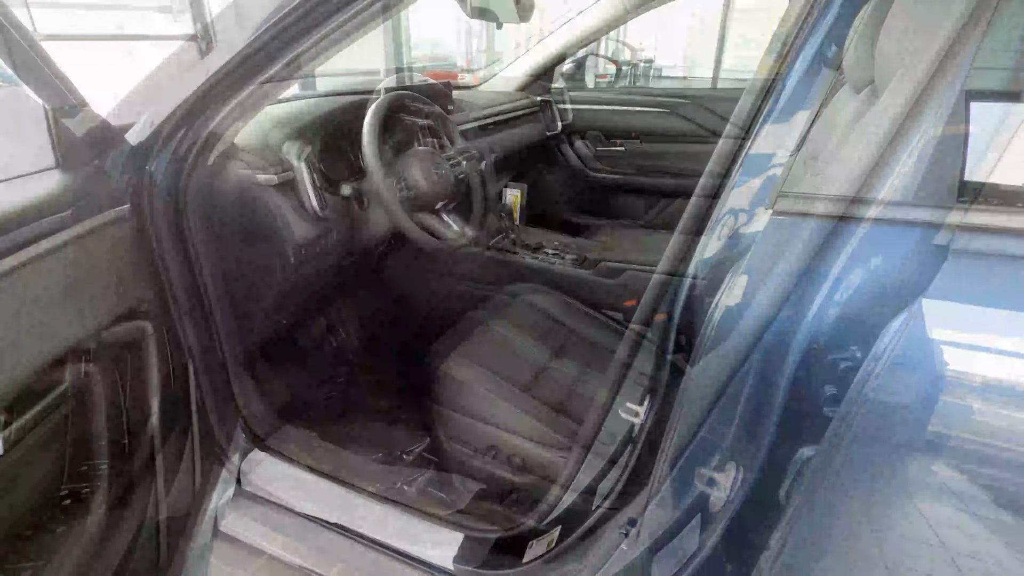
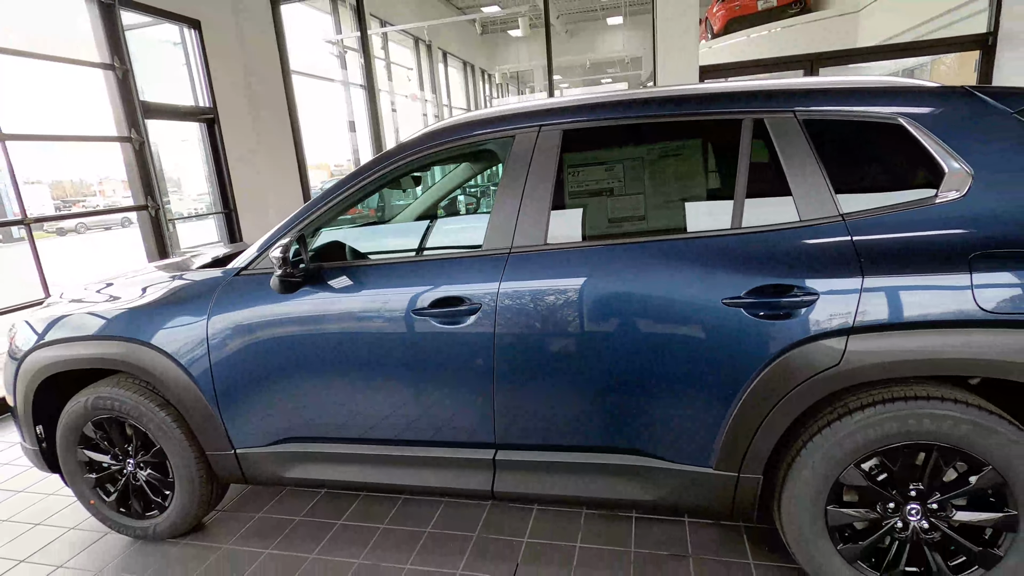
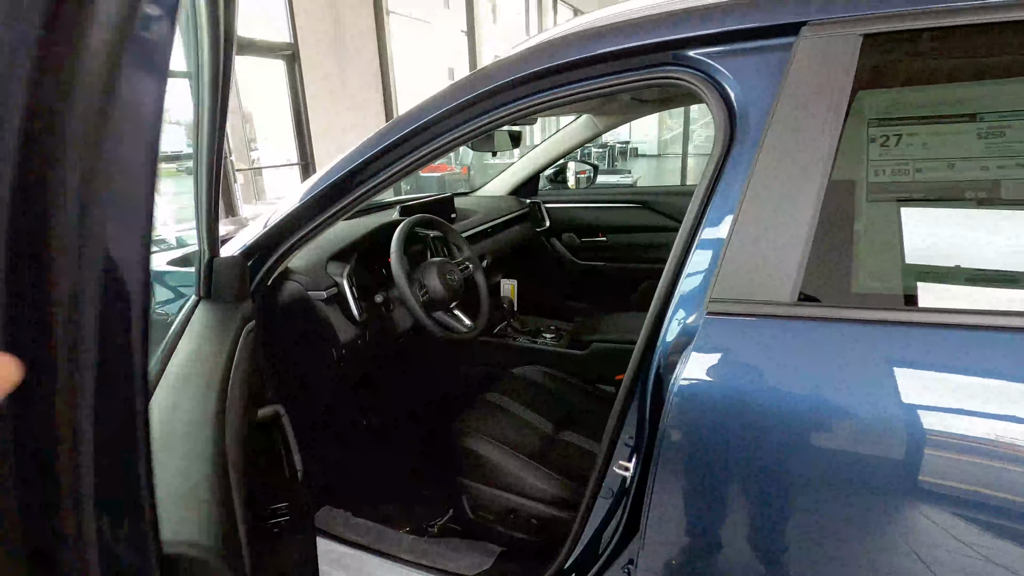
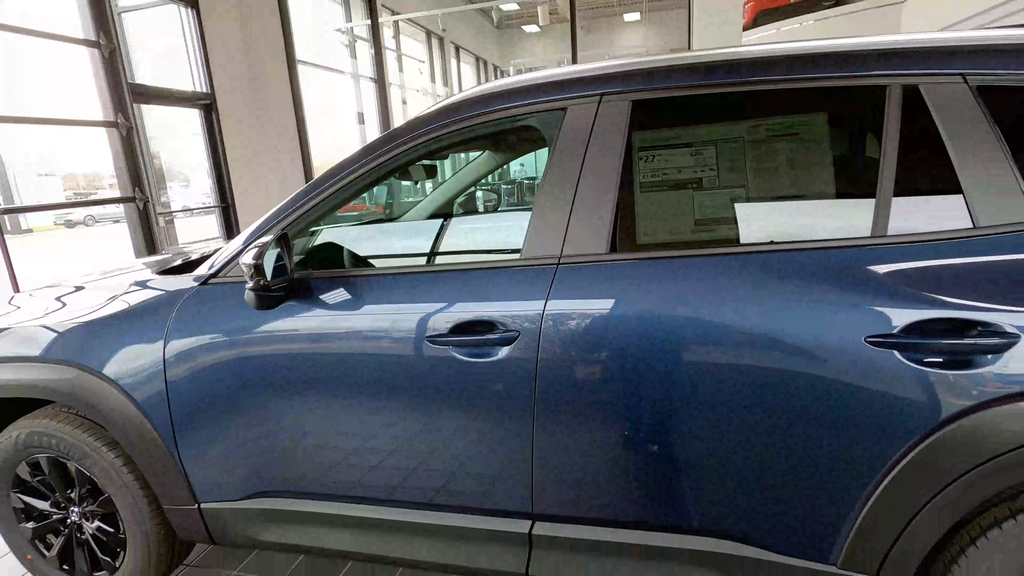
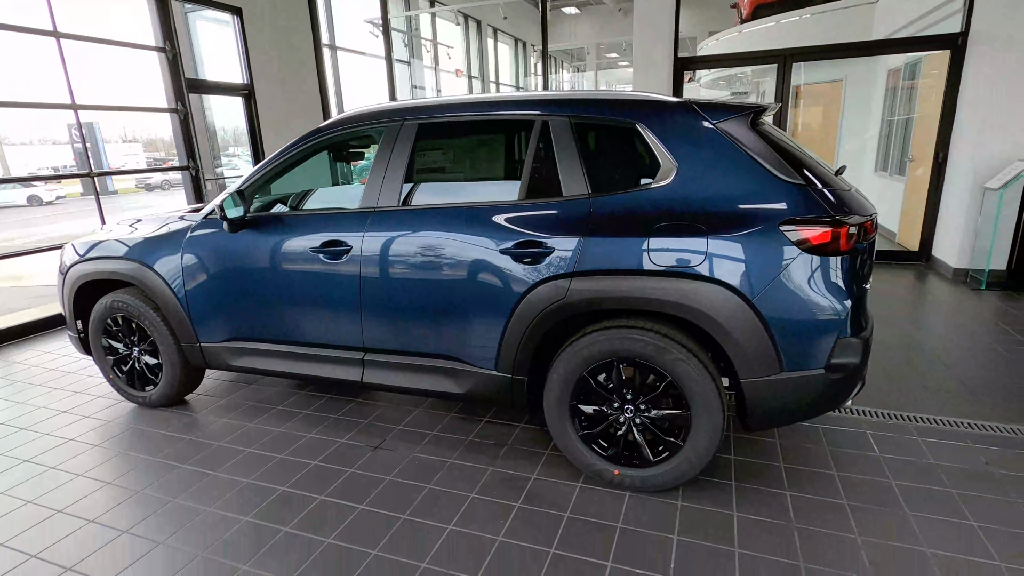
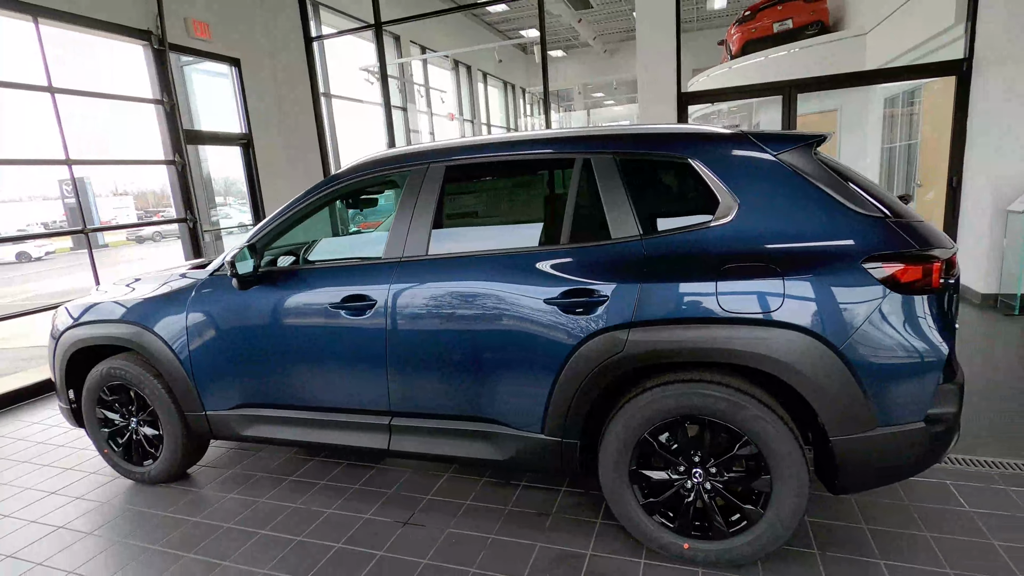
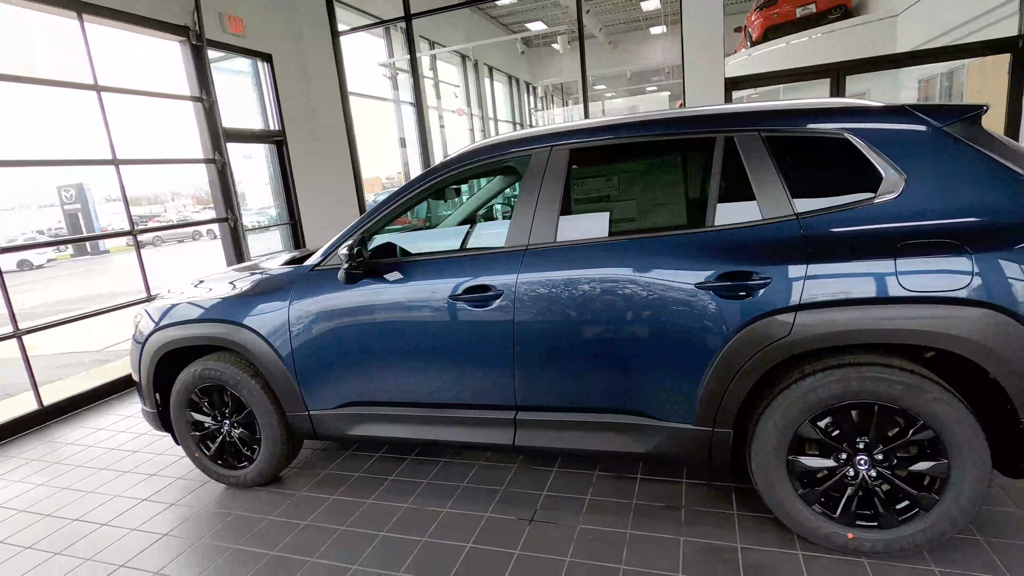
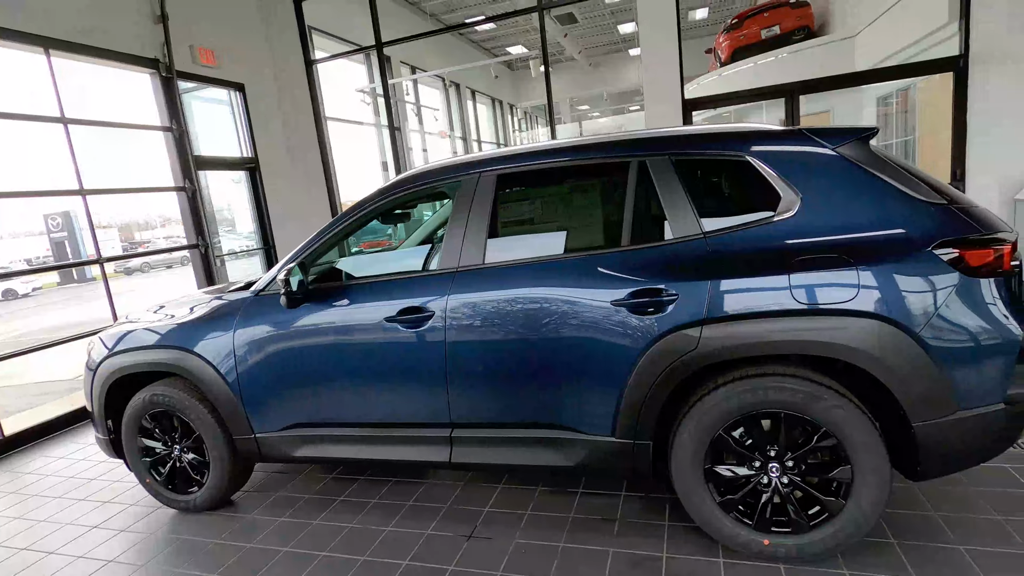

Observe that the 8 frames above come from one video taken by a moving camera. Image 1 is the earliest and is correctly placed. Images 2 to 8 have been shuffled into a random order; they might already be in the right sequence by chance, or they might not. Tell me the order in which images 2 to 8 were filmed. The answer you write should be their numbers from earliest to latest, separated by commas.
3, 4, 2, 7, 8, 6, 5
